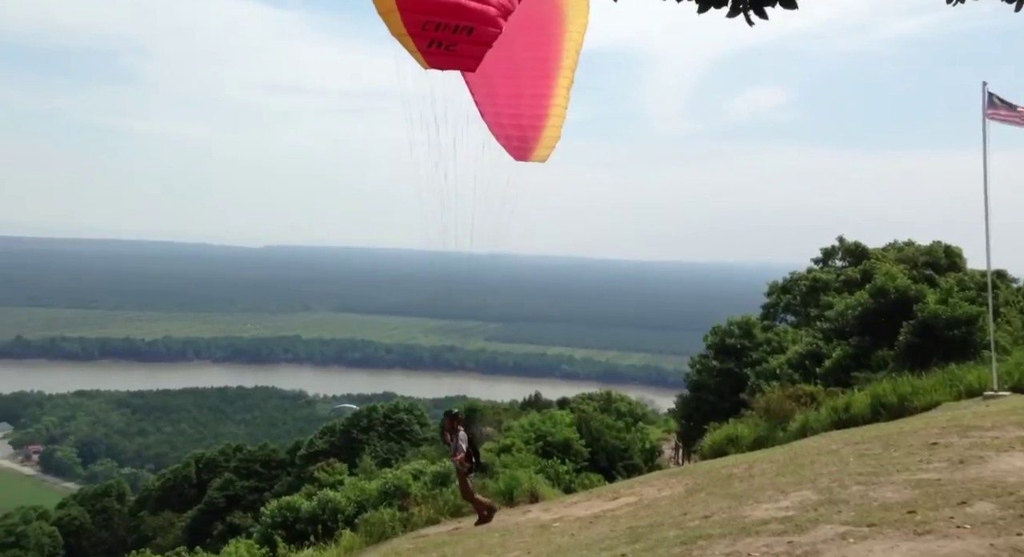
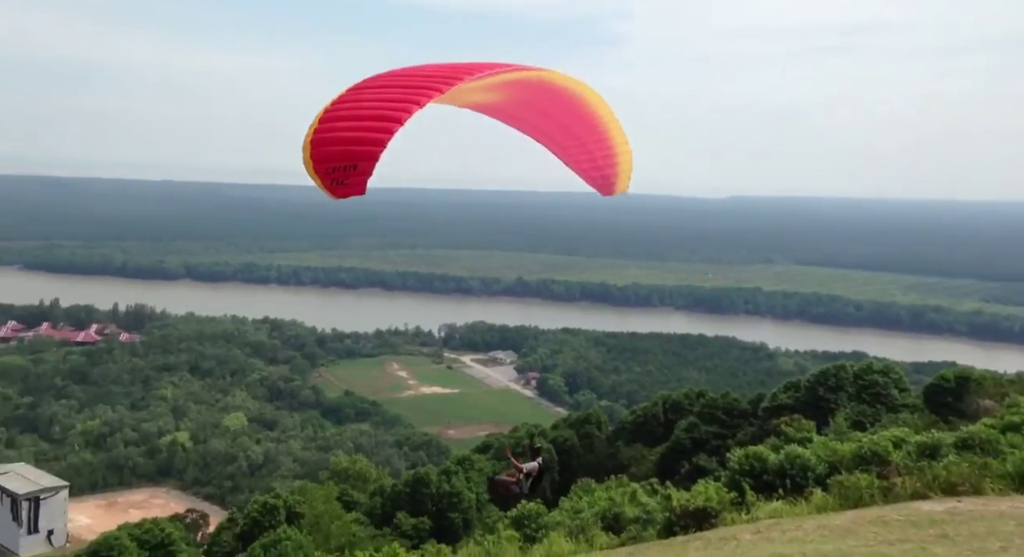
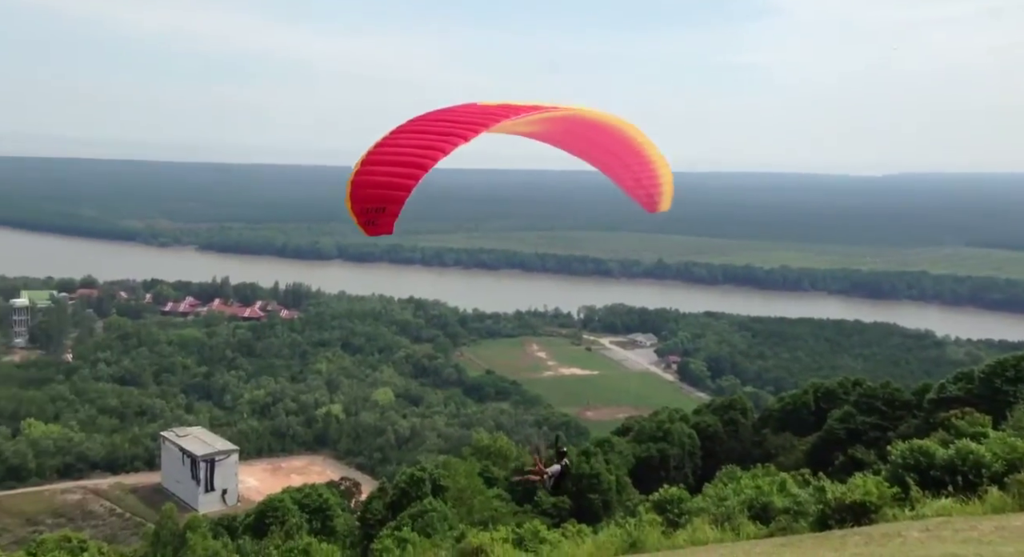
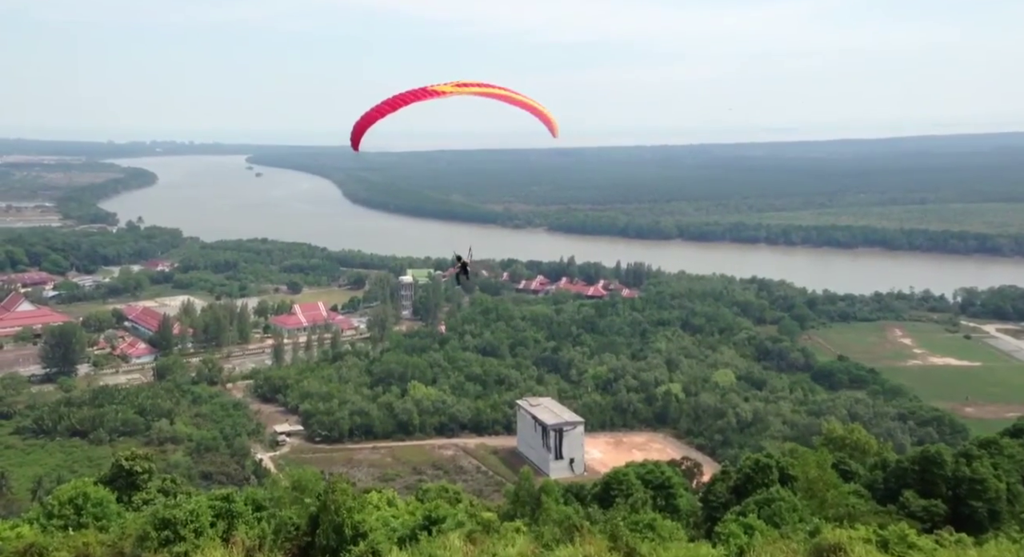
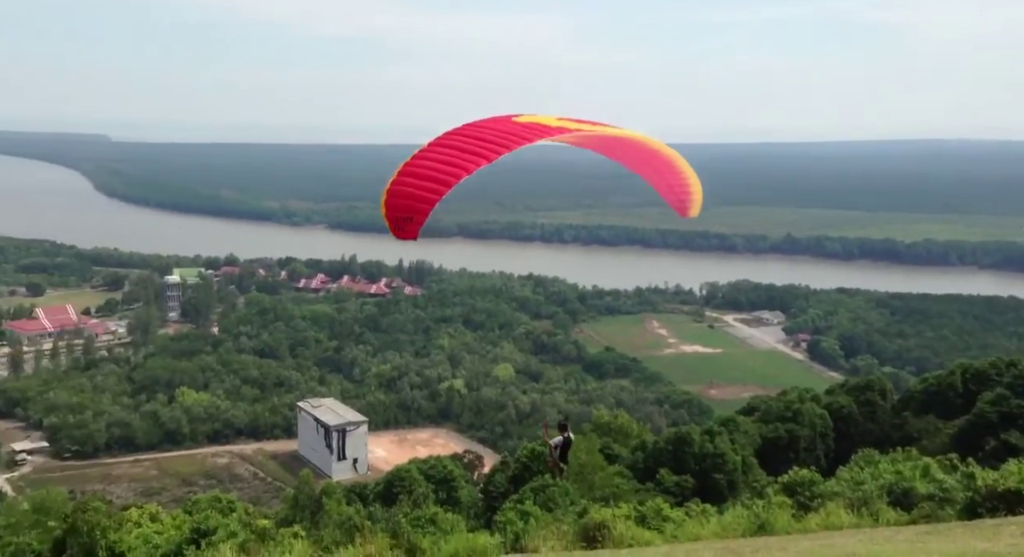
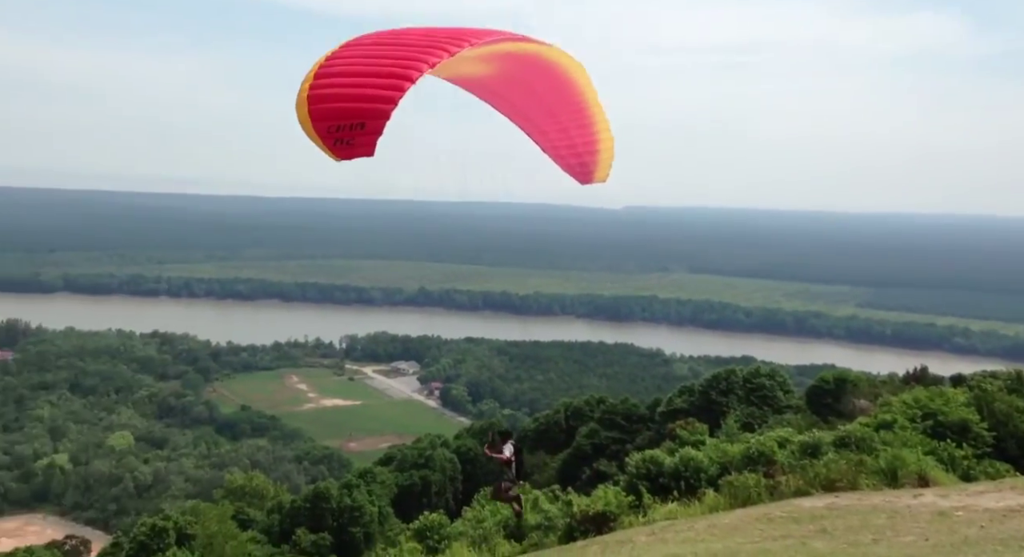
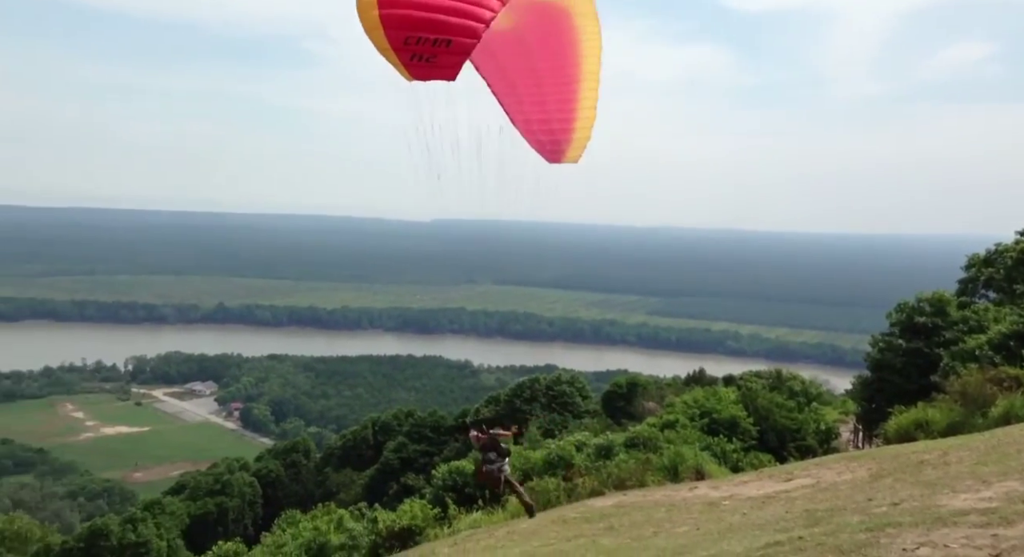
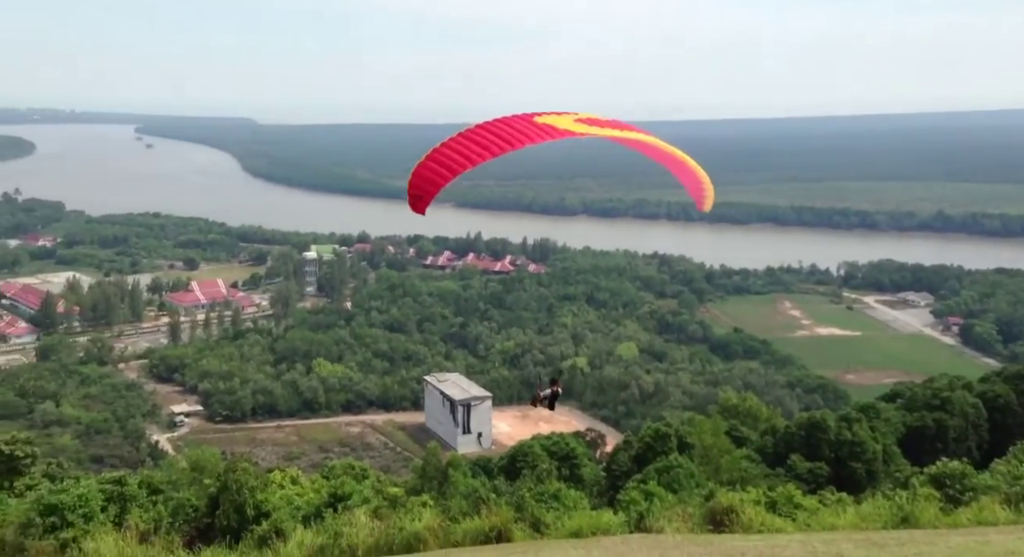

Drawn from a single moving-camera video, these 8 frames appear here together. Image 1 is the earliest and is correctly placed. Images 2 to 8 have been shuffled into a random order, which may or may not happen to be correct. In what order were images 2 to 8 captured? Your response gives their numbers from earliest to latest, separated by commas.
7, 6, 2, 3, 5, 8, 4
